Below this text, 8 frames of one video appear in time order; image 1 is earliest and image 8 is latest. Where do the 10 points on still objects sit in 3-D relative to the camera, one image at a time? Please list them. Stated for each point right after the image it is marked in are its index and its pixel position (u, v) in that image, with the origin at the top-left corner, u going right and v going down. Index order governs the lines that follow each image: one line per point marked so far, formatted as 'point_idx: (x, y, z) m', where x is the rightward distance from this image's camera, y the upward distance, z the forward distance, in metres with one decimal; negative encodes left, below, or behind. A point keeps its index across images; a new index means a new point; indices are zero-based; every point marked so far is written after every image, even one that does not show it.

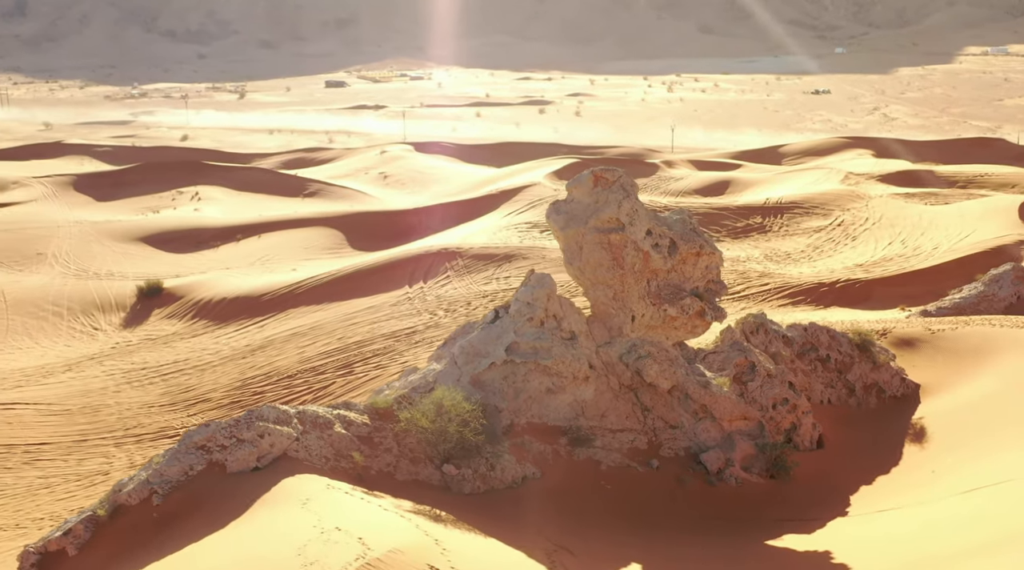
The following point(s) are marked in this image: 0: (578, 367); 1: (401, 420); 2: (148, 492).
0: (+0.7, -0.9, +12.0) m
1: (-1.1, -1.3, +11.0) m
2: (-3.2, -1.8, +9.5) m
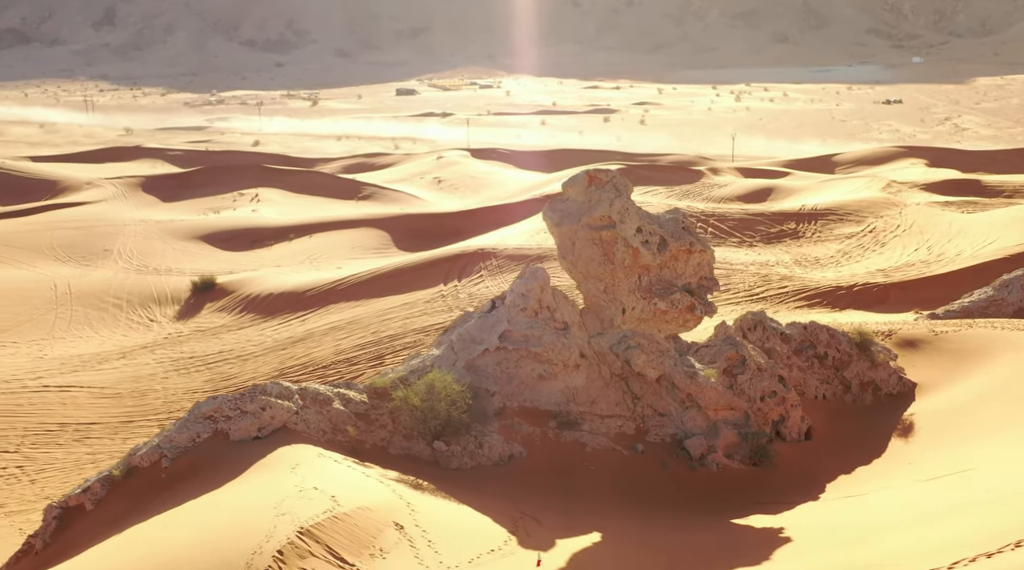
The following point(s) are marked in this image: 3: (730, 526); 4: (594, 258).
0: (+0.6, -0.8, +12.7) m
1: (-1.3, -1.2, +11.9) m
2: (-3.4, -1.6, +10.6) m
3: (+2.1, -2.4, +10.9) m
4: (+0.9, +0.3, +13.0) m
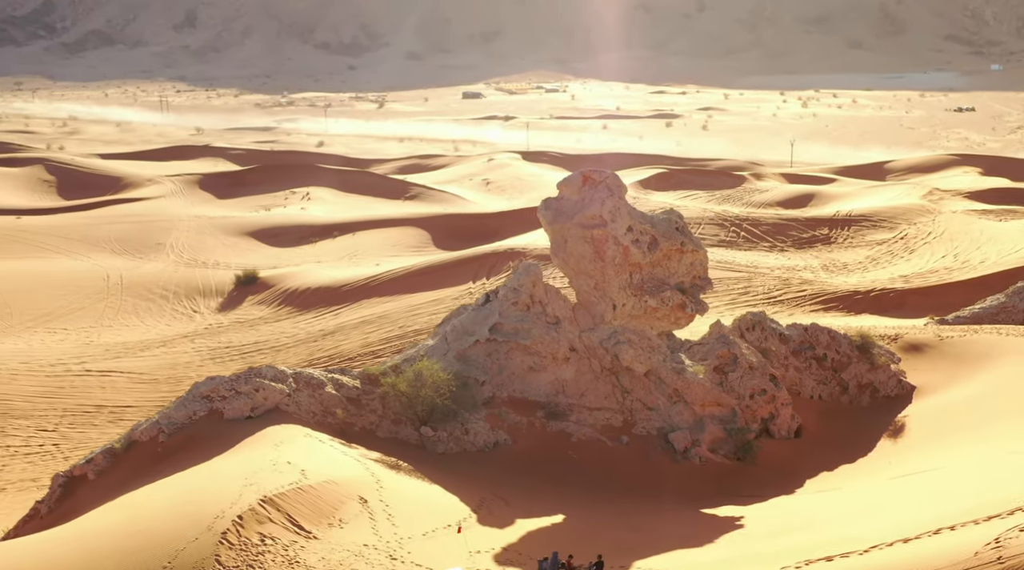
0: (+0.5, -0.8, +13.2) m
1: (-1.4, -1.1, +12.5) m
2: (-3.6, -1.5, +11.3) m
3: (+1.9, -2.3, +11.3) m
4: (+0.9, +0.4, +13.5) m
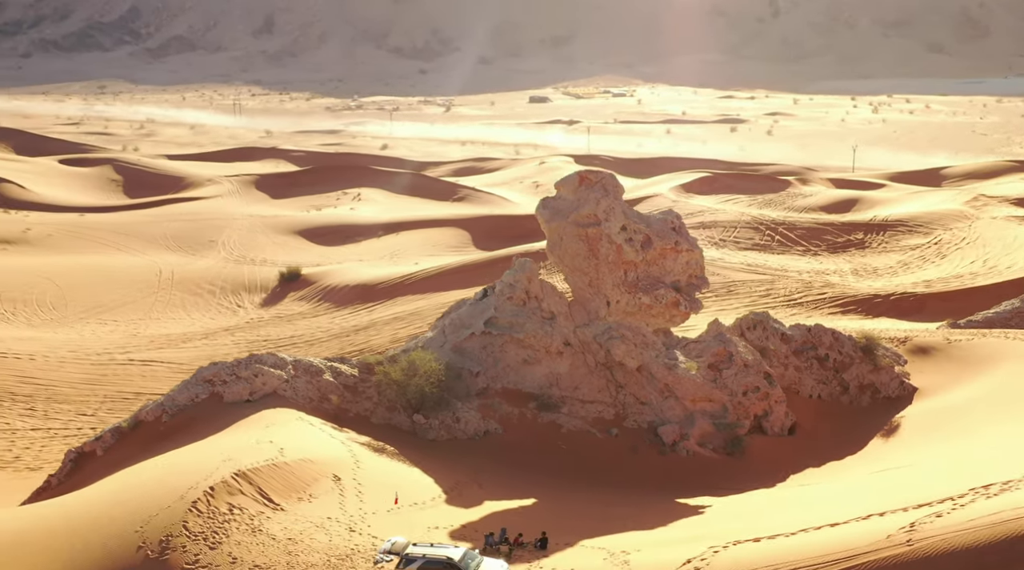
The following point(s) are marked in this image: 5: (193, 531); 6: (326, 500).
0: (+0.5, -0.7, +13.7) m
1: (-1.5, -1.1, +13.1) m
2: (-3.8, -1.4, +12.1) m
3: (+1.6, -2.3, +11.7) m
4: (+0.8, +0.4, +13.9) m
5: (-2.5, -1.9, +8.6) m
6: (-1.6, -1.9, +9.6) m
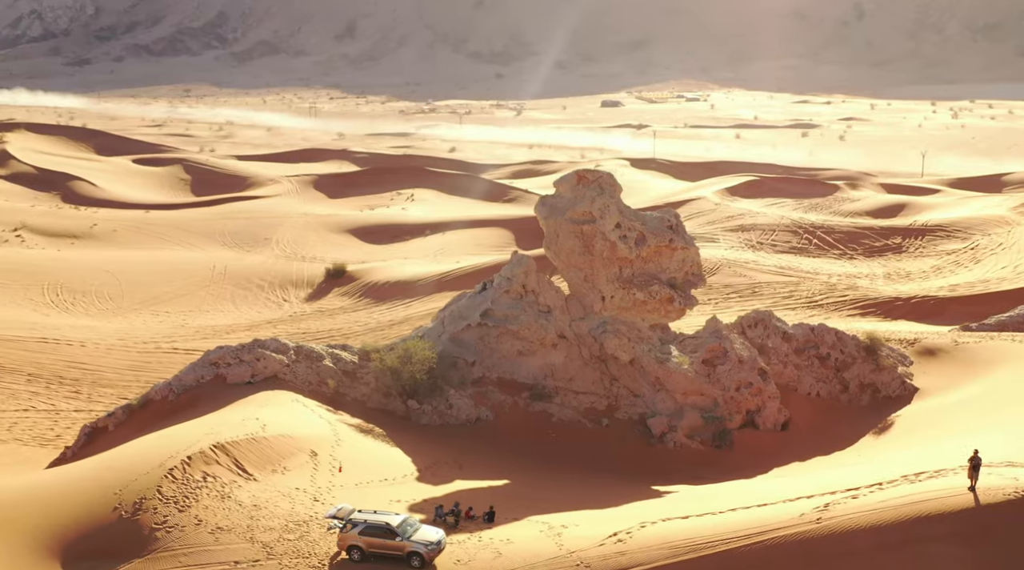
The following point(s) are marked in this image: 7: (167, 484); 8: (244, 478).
0: (+0.4, -0.6, +14.2) m
1: (-1.6, -0.9, +13.8) m
2: (-4.0, -1.2, +12.9) m
3: (+1.4, -2.2, +12.1) m
4: (+0.8, +0.5, +14.4) m
5: (-2.9, -1.8, +9.3) m
6: (-2.0, -1.7, +10.3) m
7: (-2.9, -1.7, +9.4) m
8: (-2.4, -1.7, +9.9) m
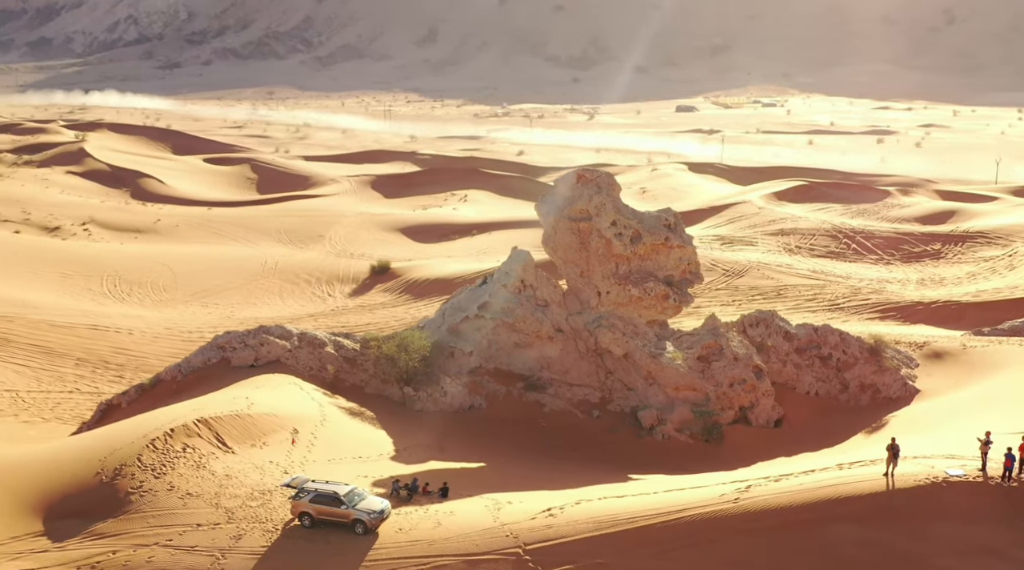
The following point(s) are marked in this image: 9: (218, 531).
0: (+0.4, -0.6, +14.7) m
1: (-1.7, -0.8, +14.4) m
2: (-4.1, -1.1, +13.7) m
3: (+1.2, -2.2, +12.5) m
4: (+0.8, +0.5, +14.9) m
5: (-3.3, -1.6, +10.0) m
6: (-2.3, -1.6, +11.0) m
7: (-3.3, -1.5, +10.2) m
8: (-2.8, -1.6, +10.6) m
9: (-2.5, -2.0, +9.3) m
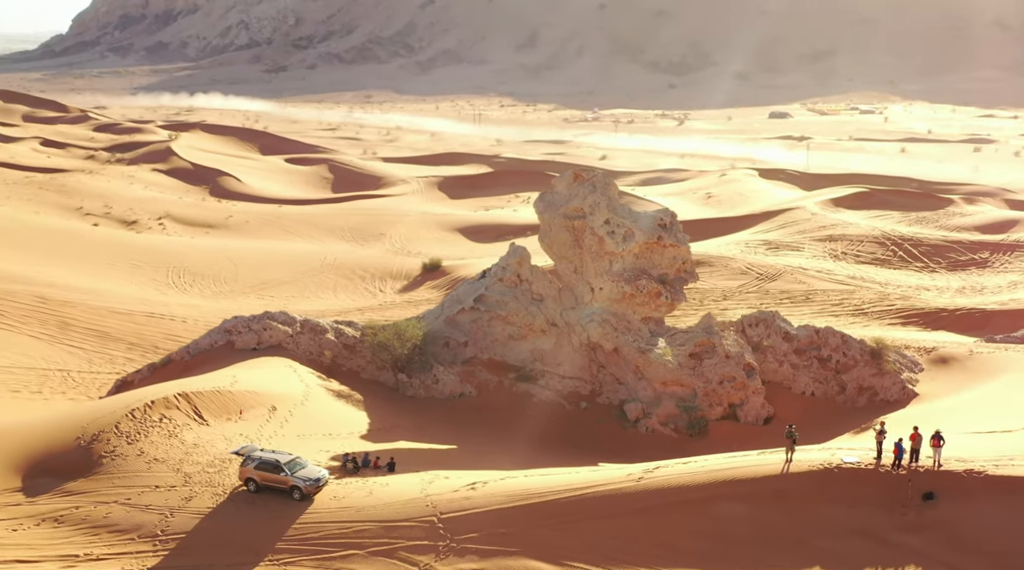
0: (+0.3, -0.5, +15.2) m
1: (-1.8, -0.7, +15.1) m
2: (-4.3, -0.9, +14.7) m
3: (+0.8, -2.1, +13.0) m
4: (+0.8, +0.6, +15.4) m
5: (-3.8, -1.4, +10.9) m
6: (-2.8, -1.5, +11.8) m
7: (-3.9, -1.4, +11.1) m
8: (-3.2, -1.4, +11.5) m
9: (-3.1, -1.9, +10.1) m
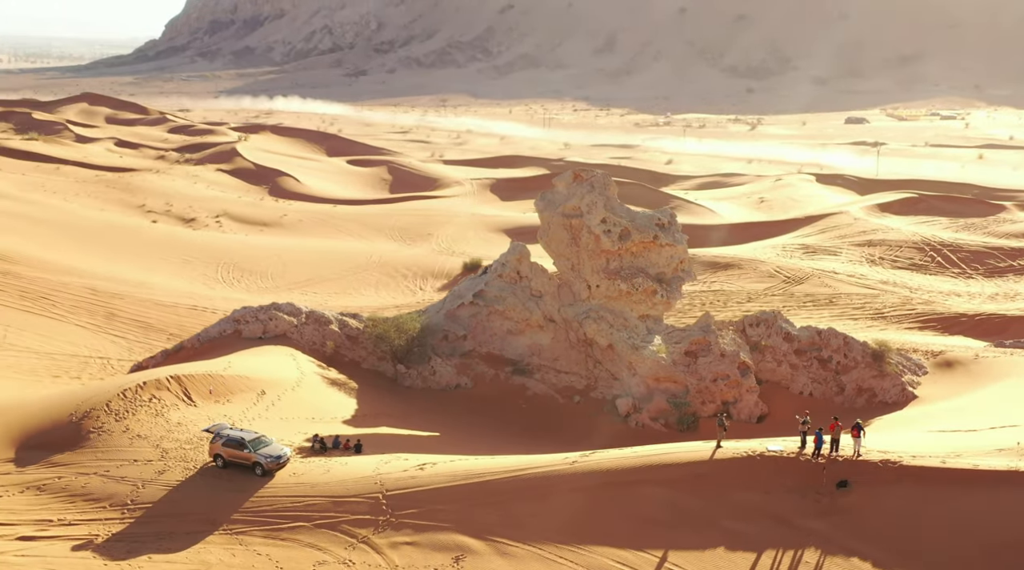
0: (+0.3, -0.4, +15.6) m
1: (-1.9, -0.6, +15.7) m
2: (-4.4, -0.8, +15.4) m
3: (+0.6, -2.1, +13.3) m
4: (+0.8, +0.6, +15.7) m
5: (-4.2, -1.3, +11.6) m
6: (-3.0, -1.3, +12.4) m
7: (-4.2, -1.2, +11.8) m
8: (-3.5, -1.3, +12.1) m
9: (-3.5, -1.7, +10.7) m
